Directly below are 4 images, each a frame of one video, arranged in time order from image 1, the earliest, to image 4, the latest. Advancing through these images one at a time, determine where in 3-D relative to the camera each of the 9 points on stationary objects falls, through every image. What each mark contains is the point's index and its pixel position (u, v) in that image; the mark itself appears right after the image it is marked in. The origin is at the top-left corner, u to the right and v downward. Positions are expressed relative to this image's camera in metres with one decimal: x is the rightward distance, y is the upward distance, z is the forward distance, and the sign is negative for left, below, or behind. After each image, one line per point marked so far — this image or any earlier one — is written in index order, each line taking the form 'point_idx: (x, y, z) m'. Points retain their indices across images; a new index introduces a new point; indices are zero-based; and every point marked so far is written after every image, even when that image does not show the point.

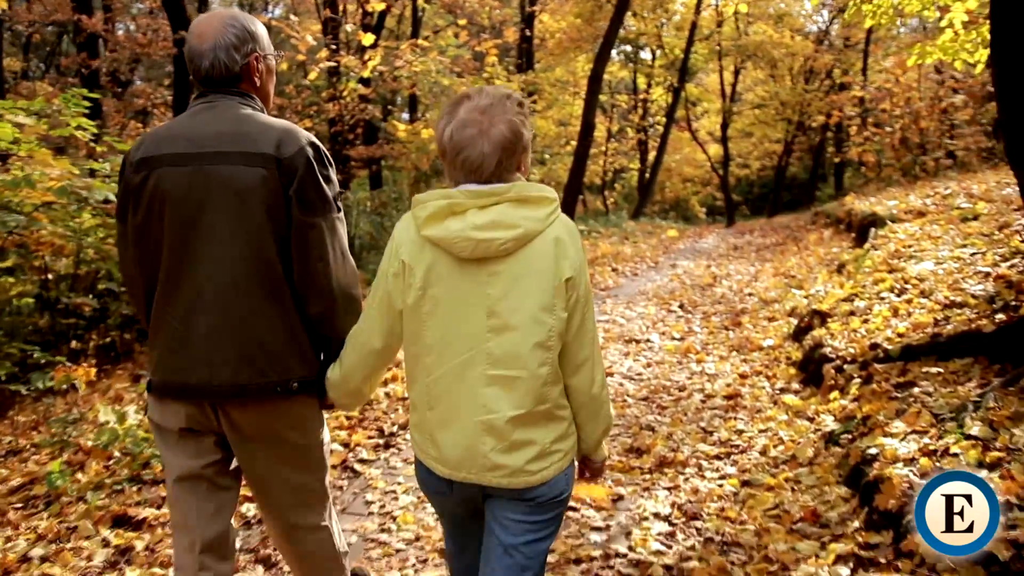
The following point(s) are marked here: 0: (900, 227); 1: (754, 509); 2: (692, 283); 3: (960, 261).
0: (+4.2, +0.7, +10.0) m
1: (+1.1, -1.0, +4.3) m
2: (+2.3, +0.1, +11.8) m
3: (+3.5, +0.2, +7.3) m
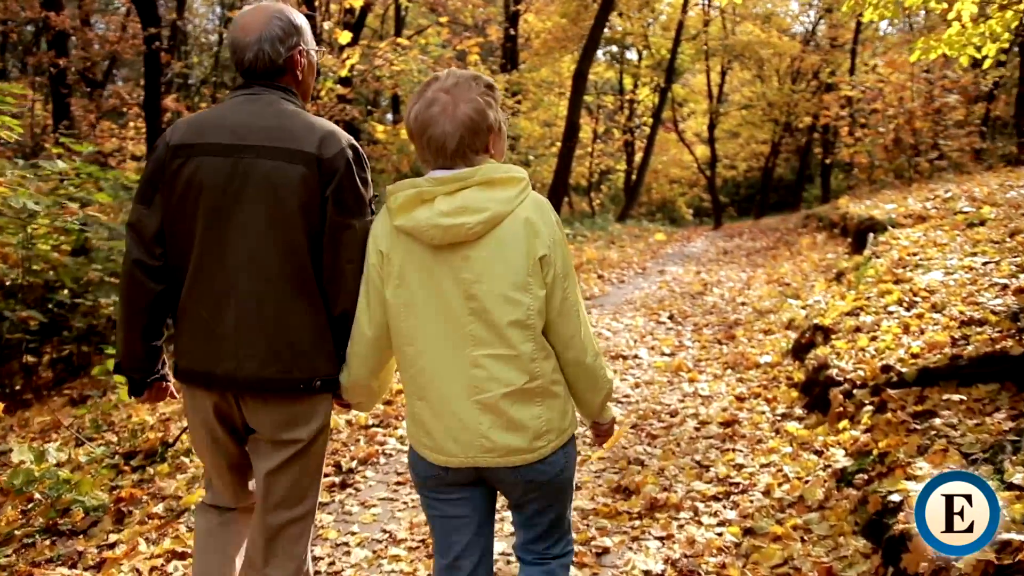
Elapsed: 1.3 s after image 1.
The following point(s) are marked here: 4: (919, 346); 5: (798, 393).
0: (+4.0, +0.6, +9.5) m
1: (+1.0, -1.1, +3.7) m
2: (+2.0, 0.0, +11.2) m
3: (+3.3, +0.1, +6.8) m
4: (+2.4, -0.3, +5.4) m
5: (+1.8, -0.7, +5.8) m
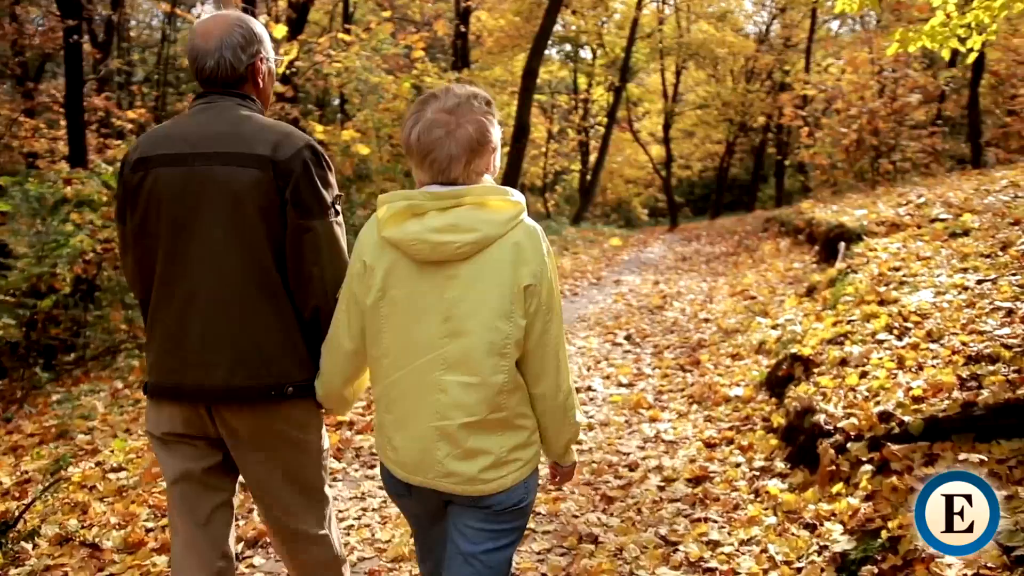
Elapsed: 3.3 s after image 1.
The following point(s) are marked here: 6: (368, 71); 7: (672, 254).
0: (+3.4, +0.4, +8.7) m
1: (+0.7, -1.3, +2.9) m
2: (+1.4, -0.2, +10.4) m
3: (+2.9, 0.0, +6.0) m
4: (+2.0, -0.5, +4.6) m
5: (+1.4, -0.8, +4.9) m
6: (-2.2, +3.3, +14.1) m
7: (+2.9, +0.6, +16.9) m
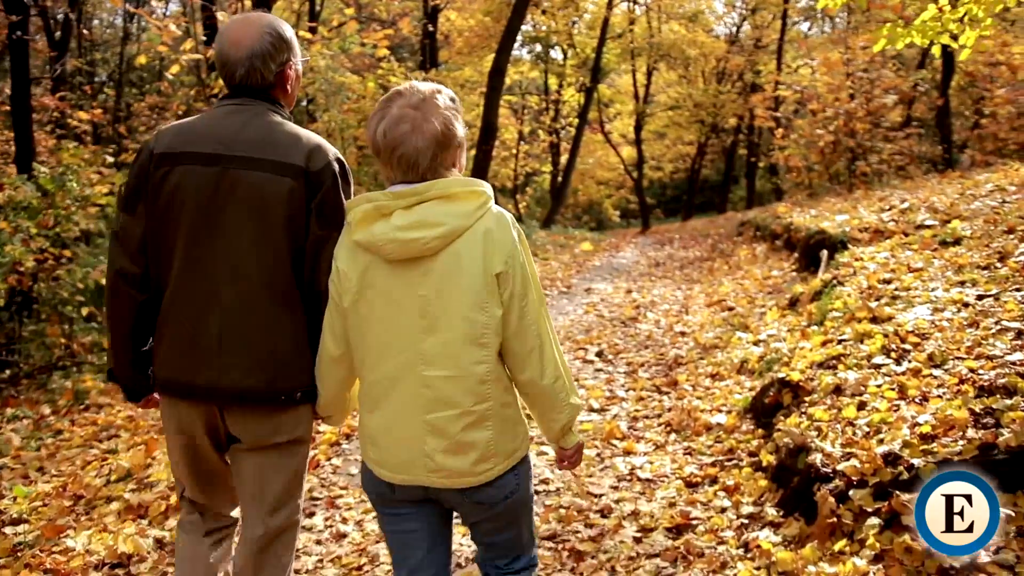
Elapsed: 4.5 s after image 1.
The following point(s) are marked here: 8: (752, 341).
0: (+3.1, +0.3, +8.3) m
1: (+0.6, -1.4, +2.3) m
2: (+1.1, -0.3, +9.8) m
3: (+2.7, -0.1, +5.5) m
4: (+1.8, -0.6, +4.1) m
5: (+1.2, -0.9, +4.4) m
6: (-2.7, +3.2, +13.4) m
7: (+2.3, +0.5, +16.4) m
8: (+1.8, -0.4, +7.0) m
